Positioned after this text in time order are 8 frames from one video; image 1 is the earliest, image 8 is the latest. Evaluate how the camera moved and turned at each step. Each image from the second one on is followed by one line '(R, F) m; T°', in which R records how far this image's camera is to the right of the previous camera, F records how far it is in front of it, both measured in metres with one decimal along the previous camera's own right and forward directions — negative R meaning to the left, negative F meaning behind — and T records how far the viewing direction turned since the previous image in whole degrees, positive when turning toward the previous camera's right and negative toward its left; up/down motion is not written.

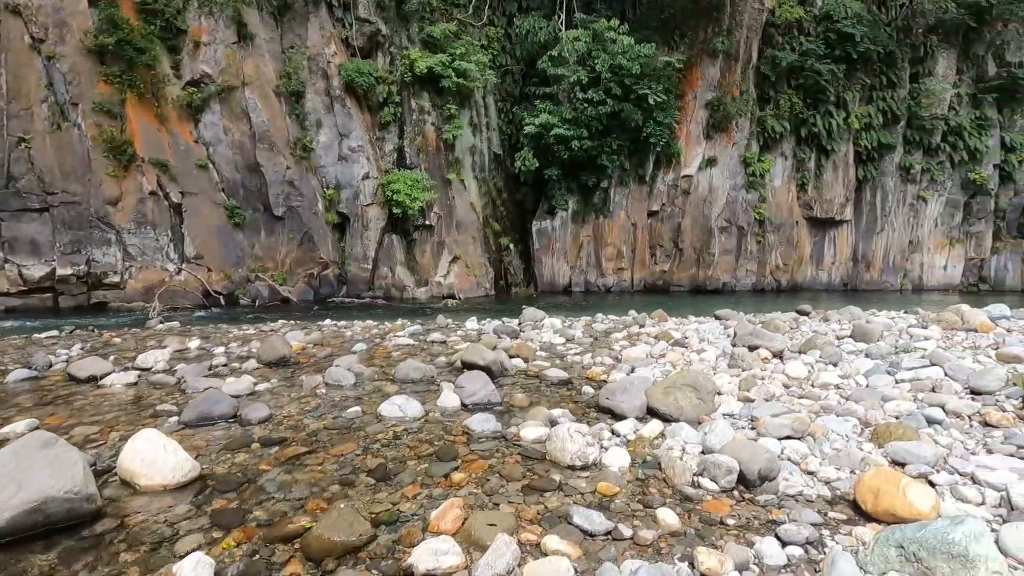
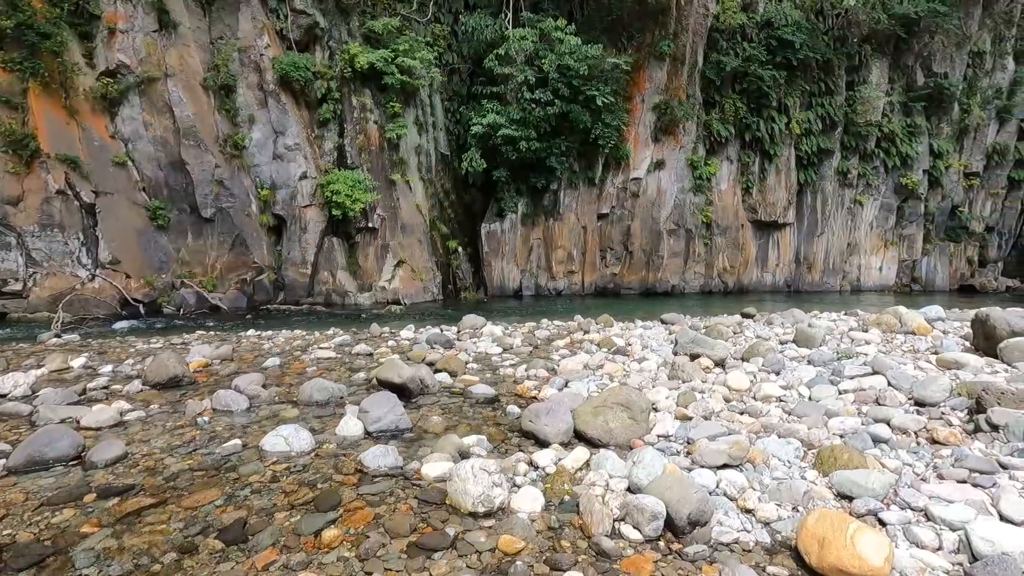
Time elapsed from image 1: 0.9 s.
(+0.3, +0.4) m; +5°
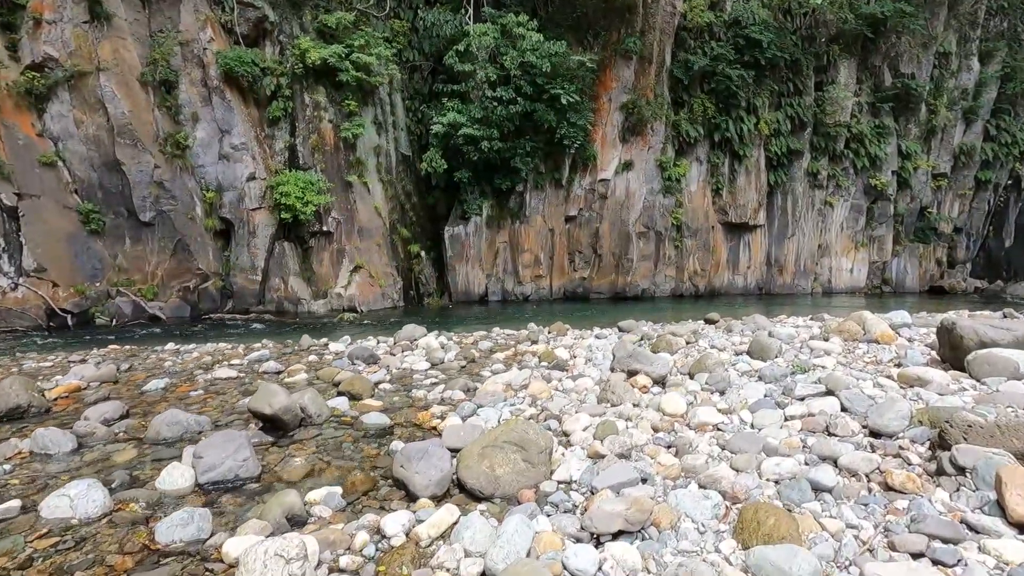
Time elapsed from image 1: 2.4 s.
(+0.6, +0.6) m; +2°
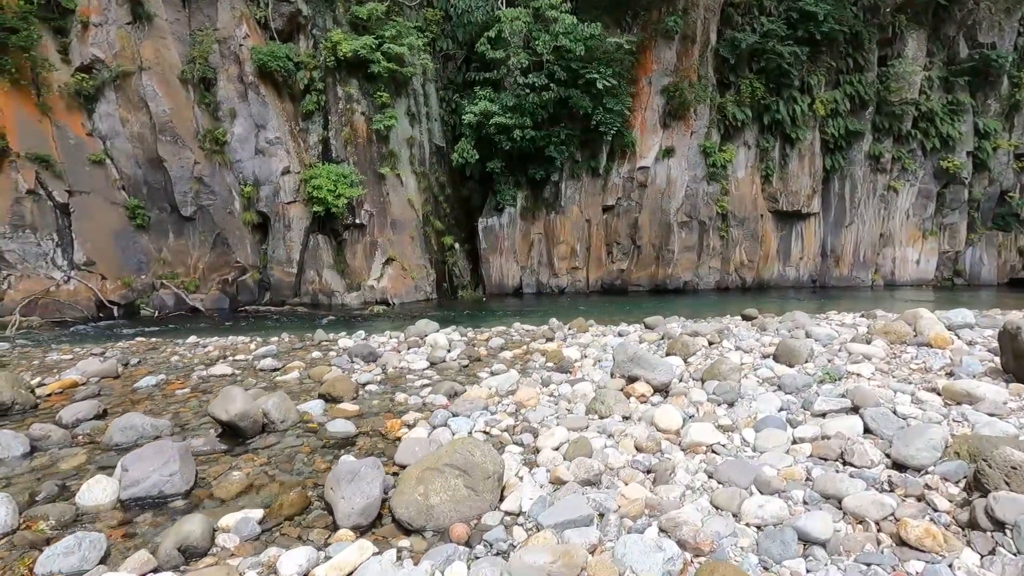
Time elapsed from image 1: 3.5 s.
(+0.5, +0.4) m; -5°
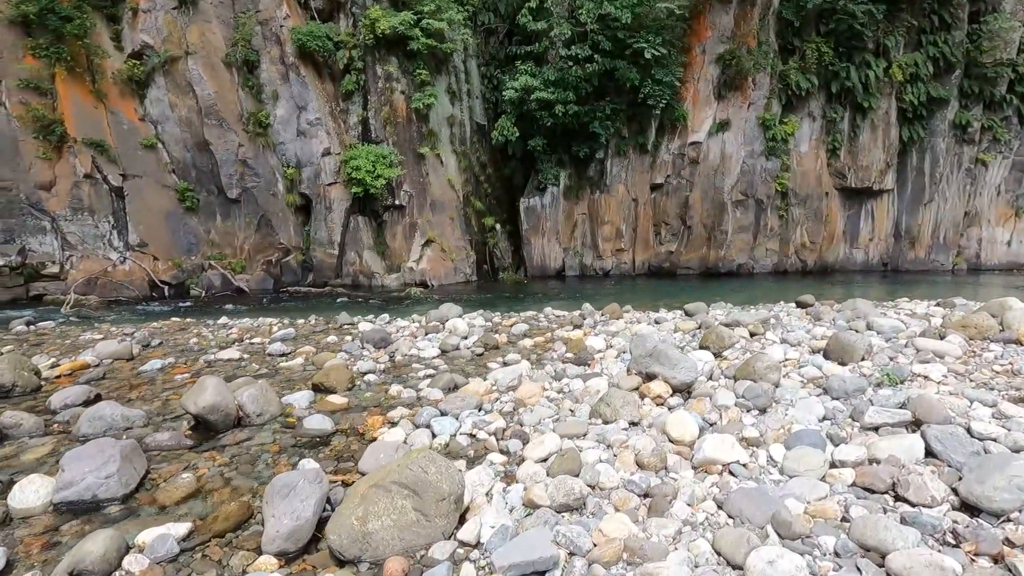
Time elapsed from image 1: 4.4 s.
(+0.3, +0.4) m; -6°
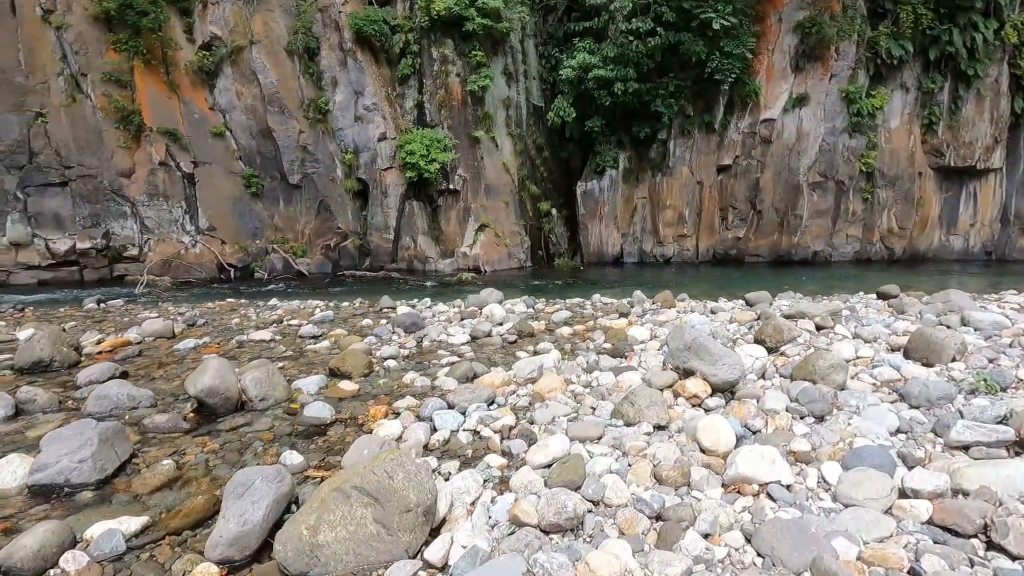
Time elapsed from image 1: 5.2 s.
(+0.3, +0.3) m; -7°
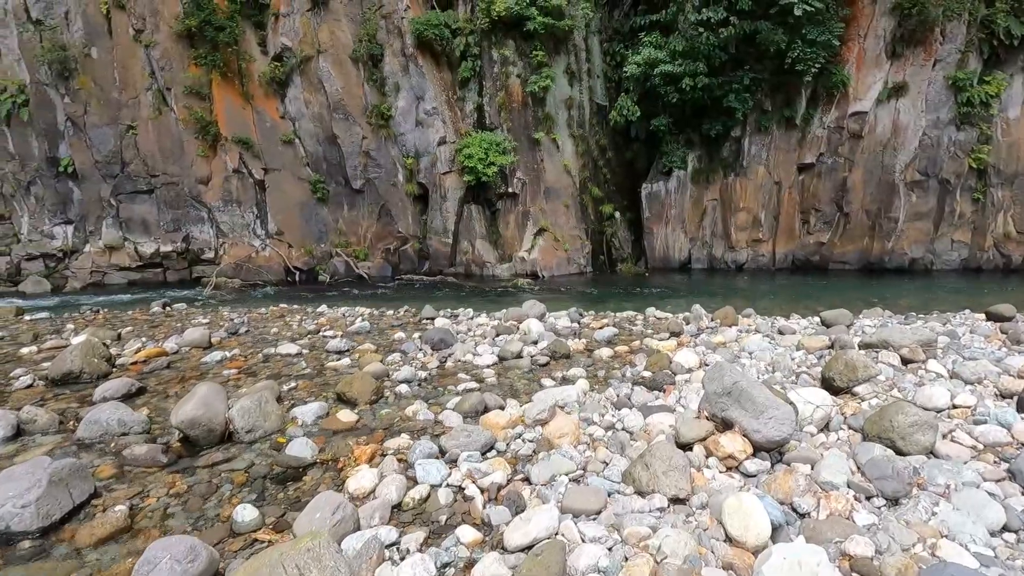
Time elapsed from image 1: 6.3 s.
(+0.3, +0.4) m; -8°
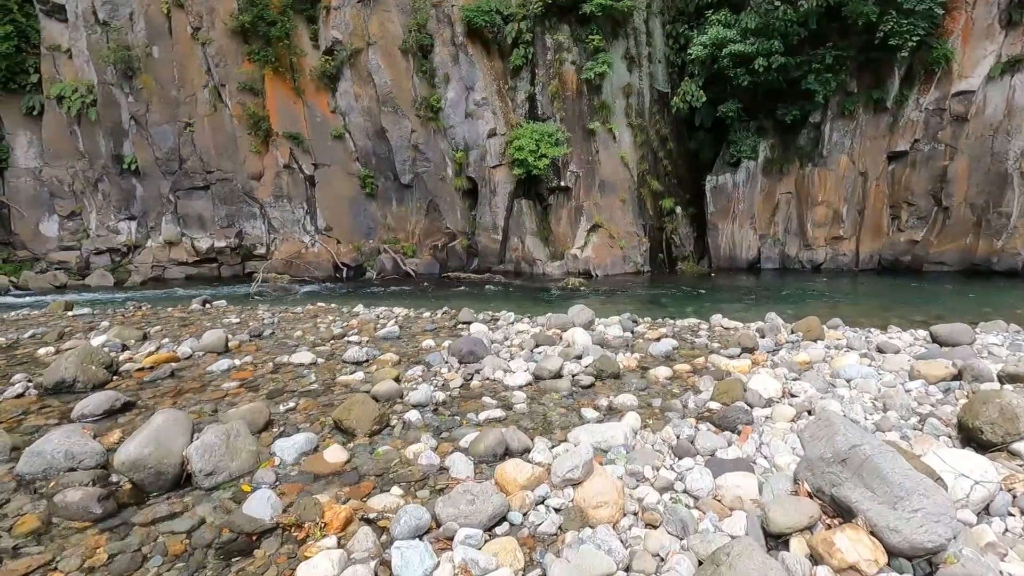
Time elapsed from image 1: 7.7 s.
(+0.1, +0.7) m; -6°
